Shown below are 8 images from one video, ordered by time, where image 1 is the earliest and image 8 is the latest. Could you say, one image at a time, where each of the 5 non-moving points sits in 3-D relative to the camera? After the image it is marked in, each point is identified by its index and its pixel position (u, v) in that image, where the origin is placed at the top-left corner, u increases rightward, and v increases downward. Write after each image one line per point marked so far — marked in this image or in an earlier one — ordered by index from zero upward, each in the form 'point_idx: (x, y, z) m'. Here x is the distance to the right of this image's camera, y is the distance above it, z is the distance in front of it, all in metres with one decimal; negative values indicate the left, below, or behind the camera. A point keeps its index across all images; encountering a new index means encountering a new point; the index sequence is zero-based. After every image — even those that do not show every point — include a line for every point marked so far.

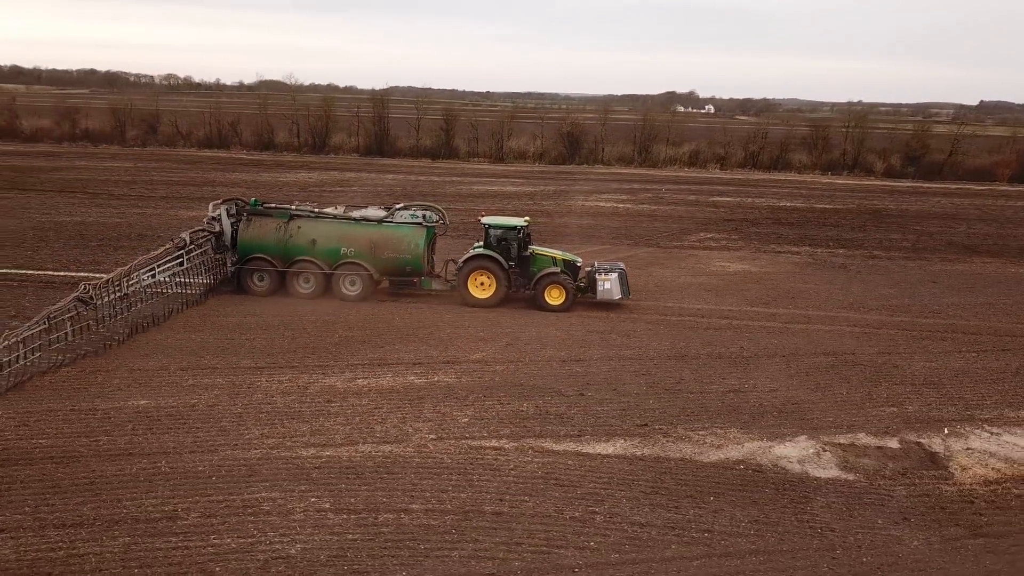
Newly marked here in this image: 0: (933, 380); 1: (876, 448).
0: (+6.2, -1.4, +12.0) m
1: (+4.2, -1.9, +9.4) m
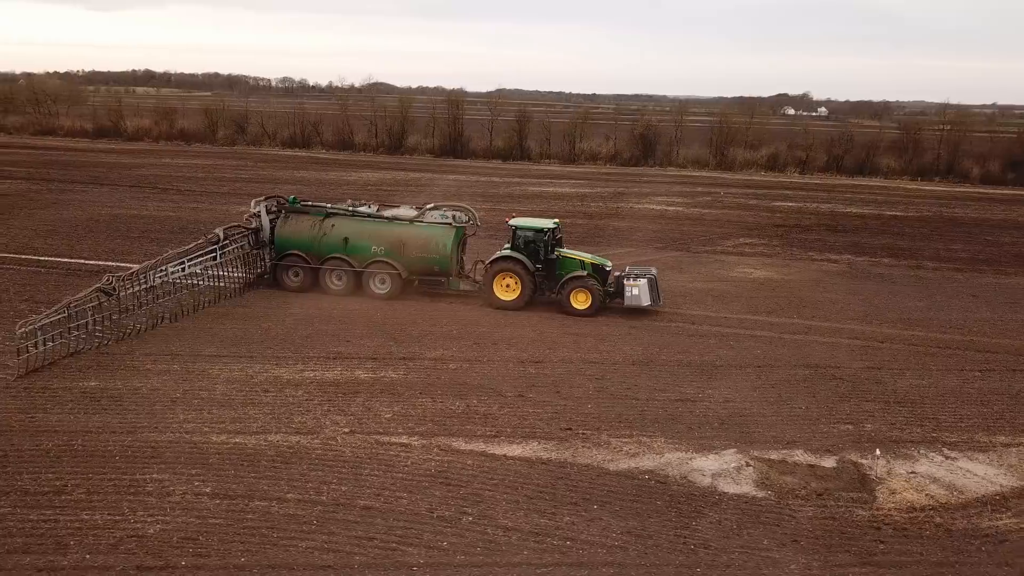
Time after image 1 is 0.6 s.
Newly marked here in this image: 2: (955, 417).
0: (+5.6, -1.5, +11.3) m
1: (+3.2, -2.0, +8.9) m
2: (+5.7, -1.7, +10.6) m
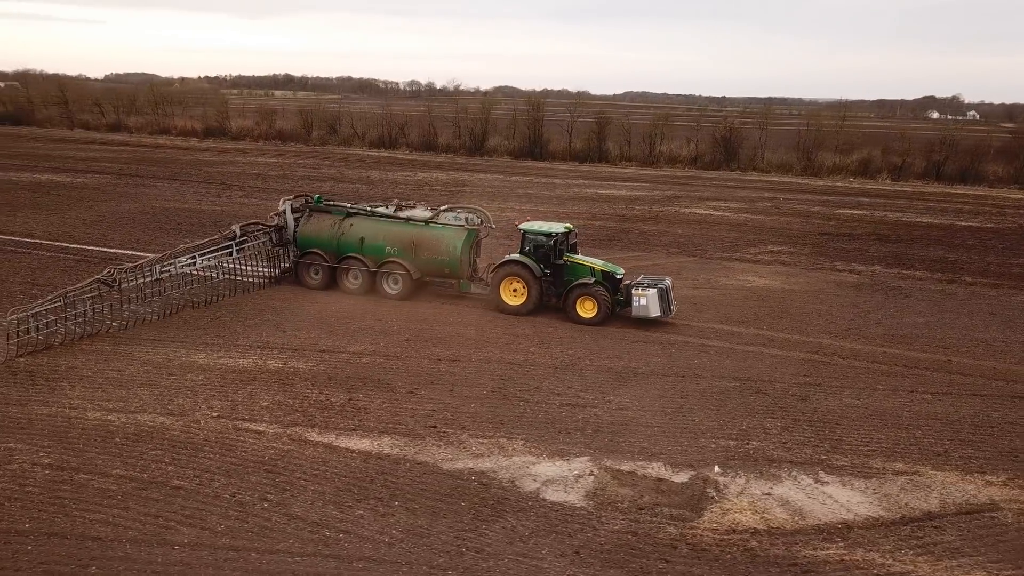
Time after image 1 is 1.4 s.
0: (+4.1, -1.7, +10.5) m
1: (+1.5, -2.0, +8.6) m
2: (+4.2, -1.9, +9.8) m
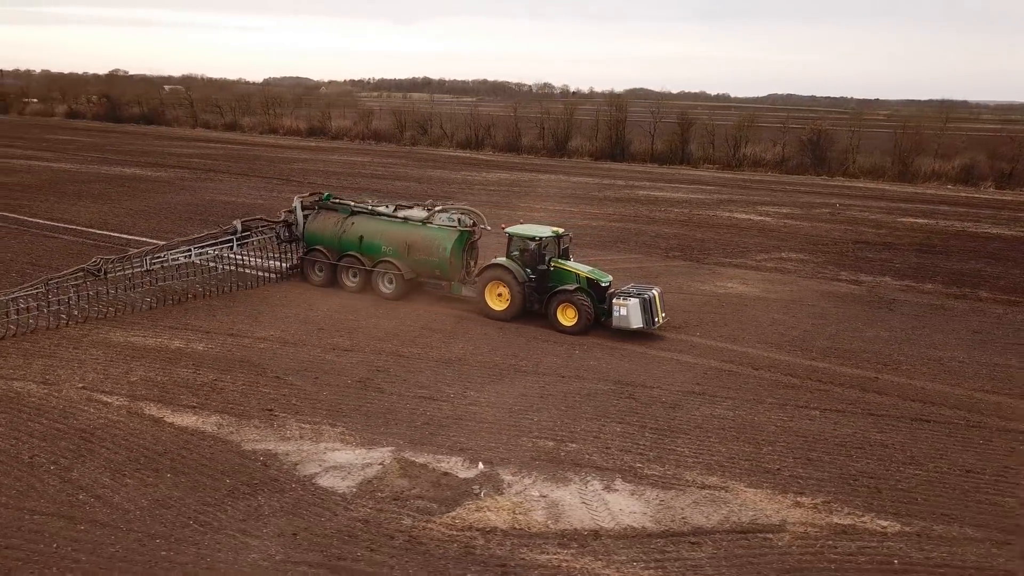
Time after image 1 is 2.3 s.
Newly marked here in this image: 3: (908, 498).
0: (+2.1, -1.7, +10.1) m
1: (-0.8, -2.0, +8.6) m
2: (+2.1, -1.9, +9.4) m
3: (+4.2, -2.2, +8.5) m
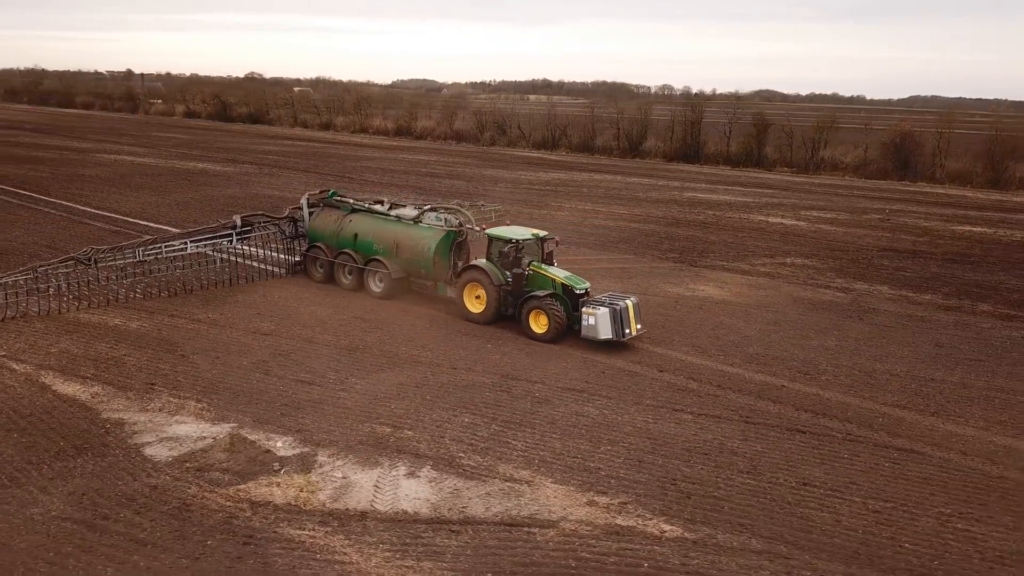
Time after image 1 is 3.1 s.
0: (+0.3, -1.7, +10.1) m
1: (-2.8, -1.8, +9.0) m
2: (+0.2, -1.8, +9.4) m
3: (+2.1, -2.2, +8.2) m
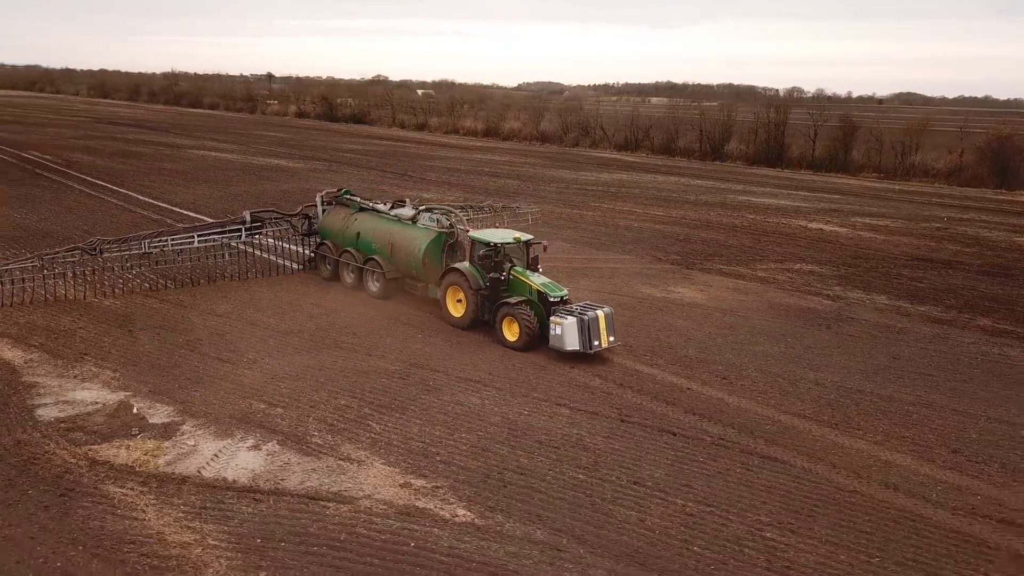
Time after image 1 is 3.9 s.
0: (-1.3, -1.6, +10.4) m
1: (-4.5, -1.6, +9.8) m
2: (-1.6, -1.7, +9.7) m
3: (+0.1, -2.1, +8.3) m
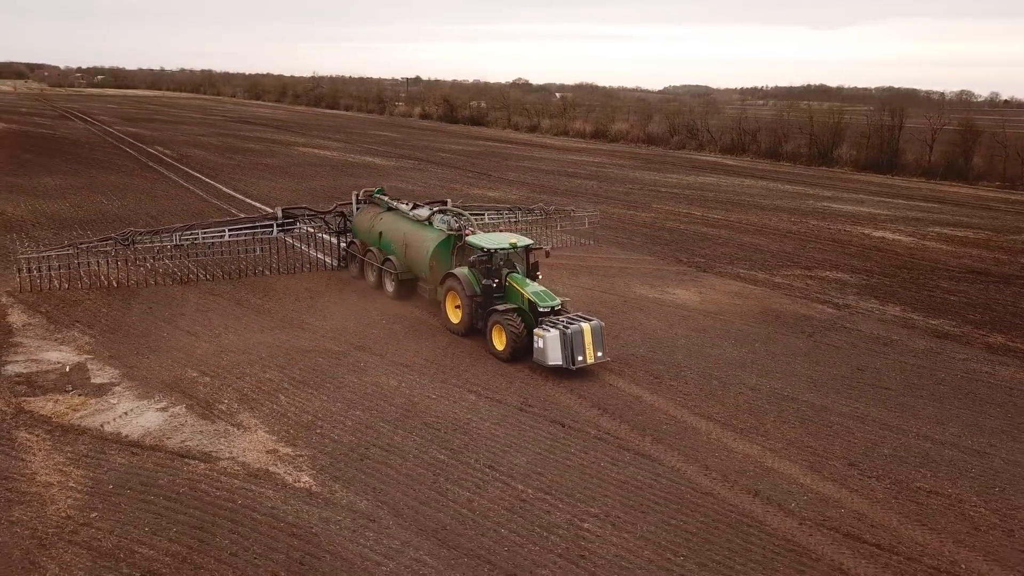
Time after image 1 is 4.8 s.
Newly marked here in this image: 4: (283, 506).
0: (-2.5, -1.3, +11.0) m
1: (-5.8, -1.2, +10.9) m
2: (-2.9, -1.5, +10.4) m
3: (-1.5, -2.0, +8.7) m
4: (-2.2, -2.1, +7.8) m
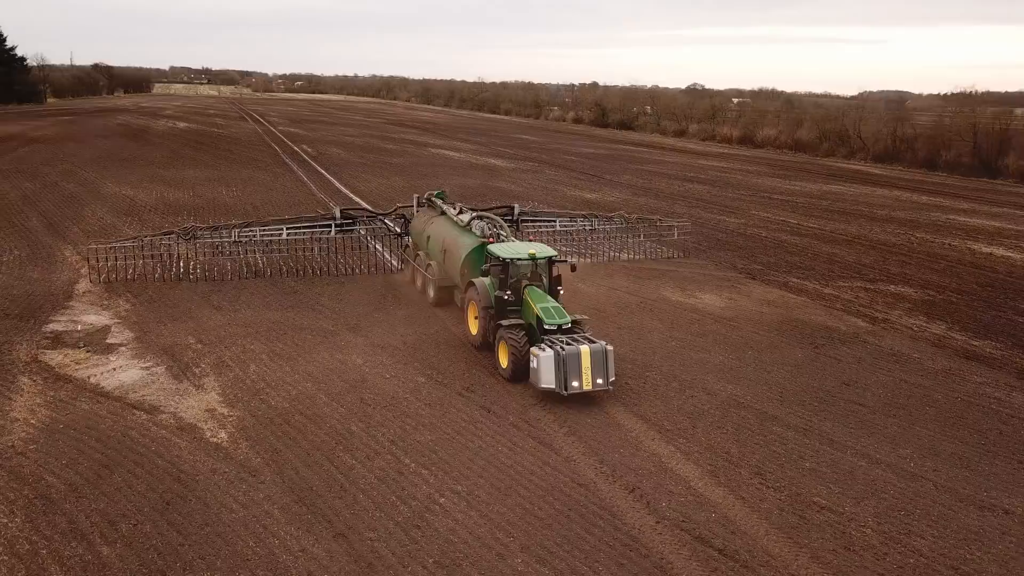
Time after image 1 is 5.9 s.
0: (-3.1, -1.1, +11.9) m
1: (-6.4, -0.8, +12.5) m
2: (-3.6, -1.2, +11.4) m
3: (-2.6, -1.7, +9.4) m
4: (-3.5, -1.8, +8.8) m
